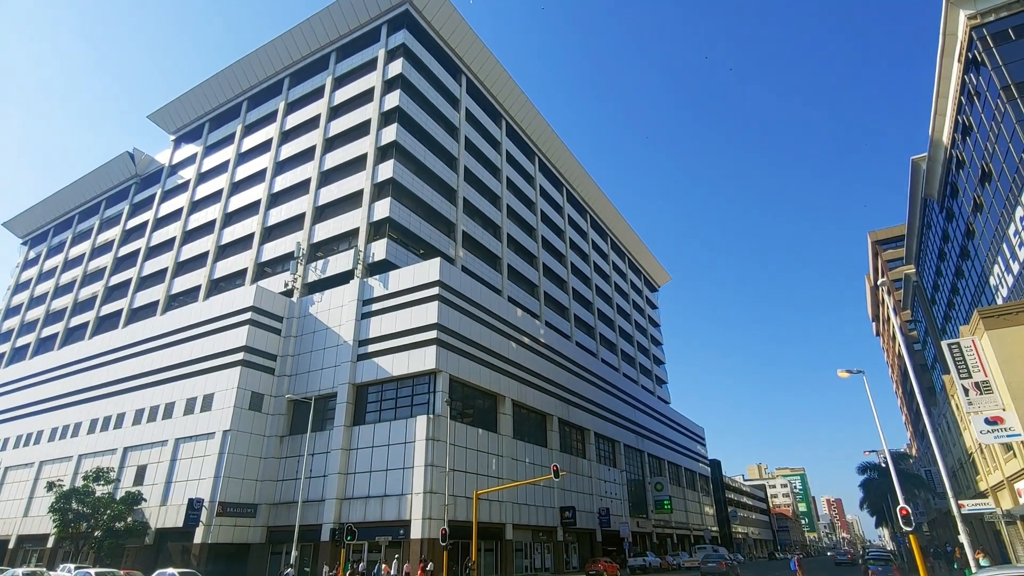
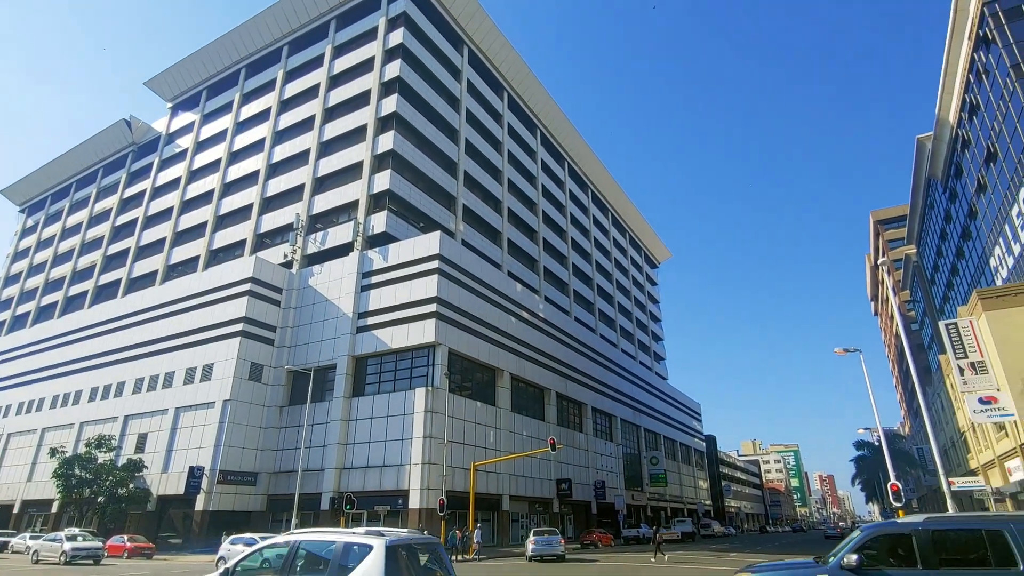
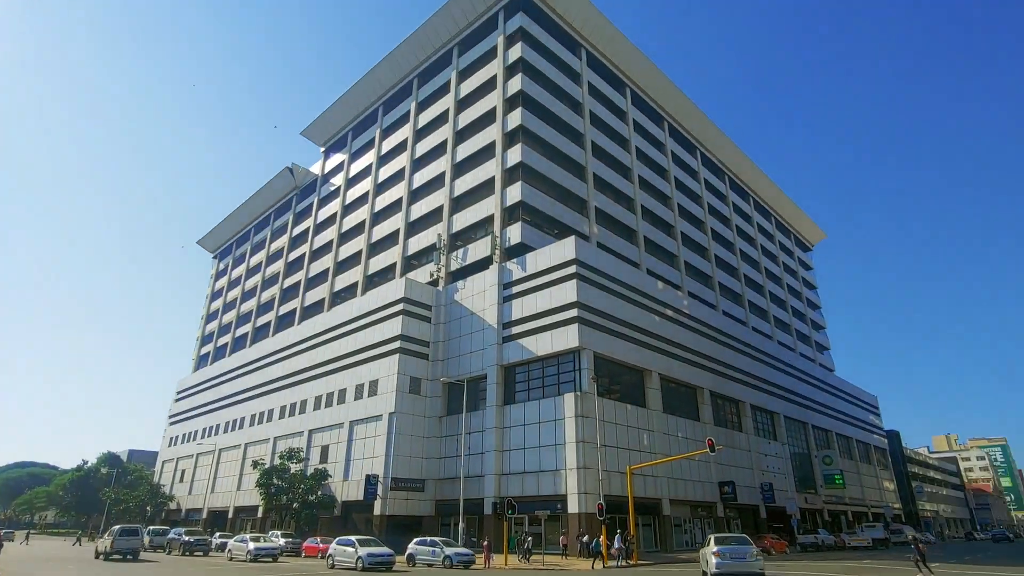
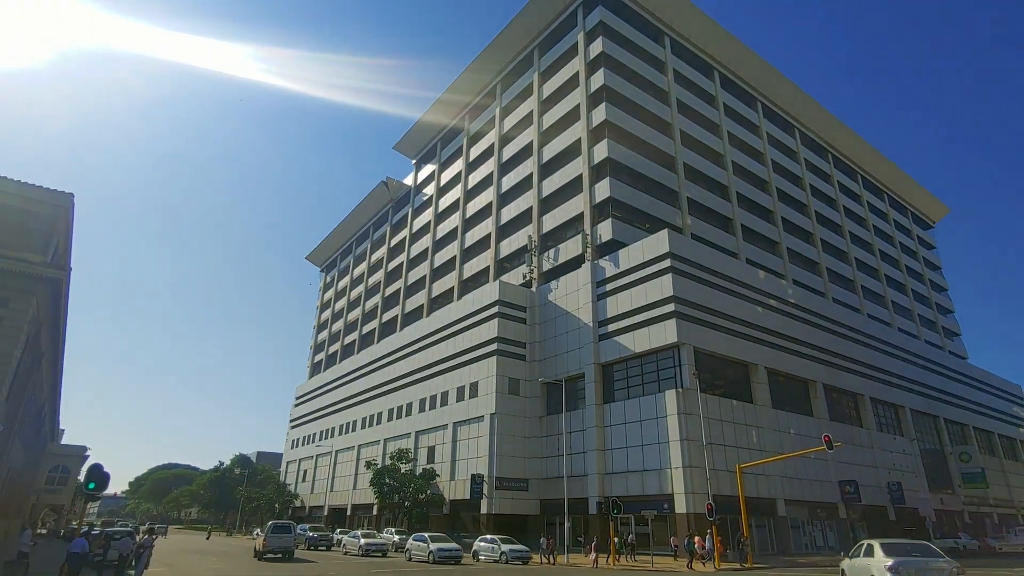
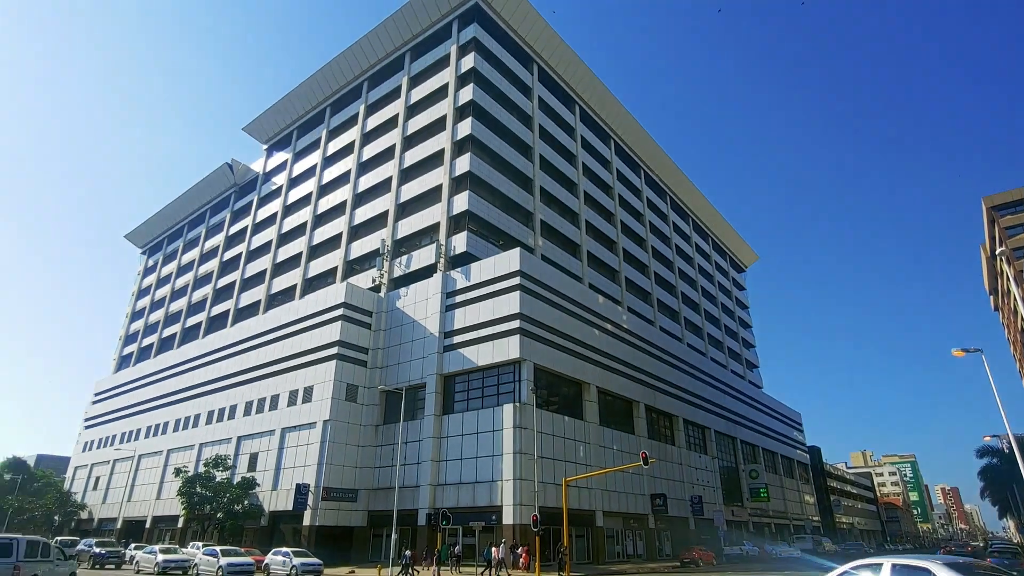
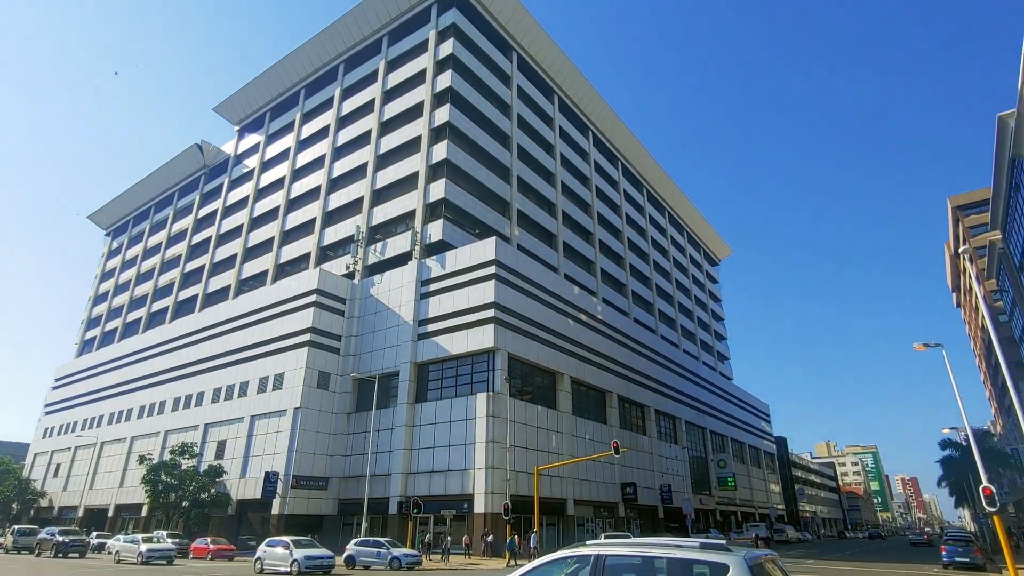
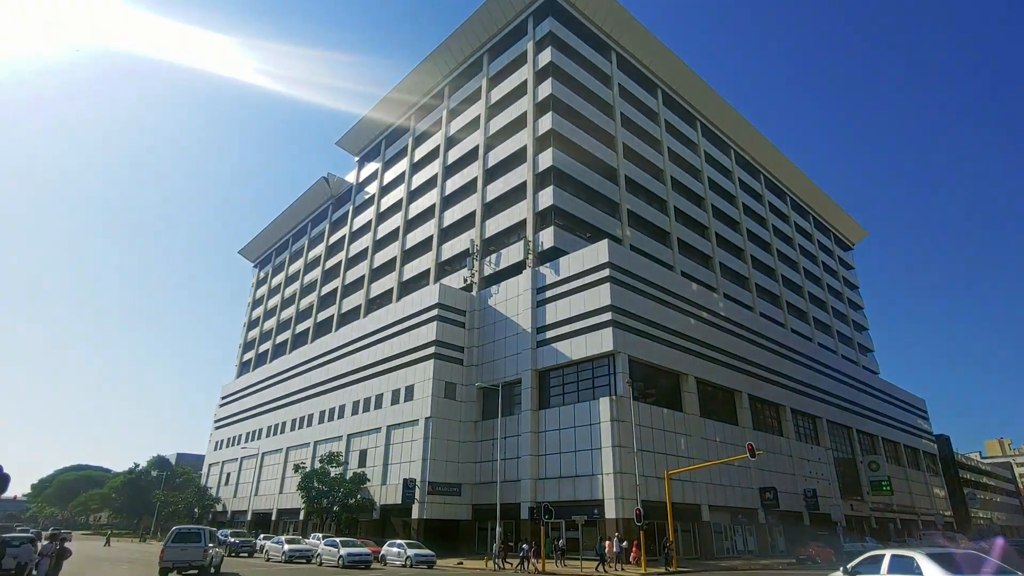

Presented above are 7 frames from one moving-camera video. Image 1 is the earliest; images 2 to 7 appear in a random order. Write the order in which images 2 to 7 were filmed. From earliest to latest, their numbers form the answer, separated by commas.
5, 7, 4, 3, 6, 2
